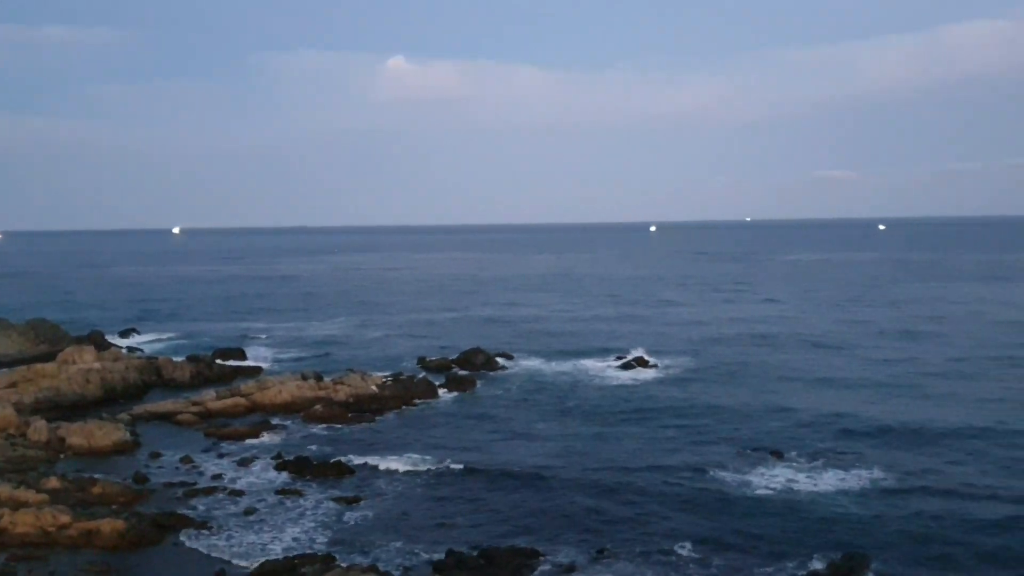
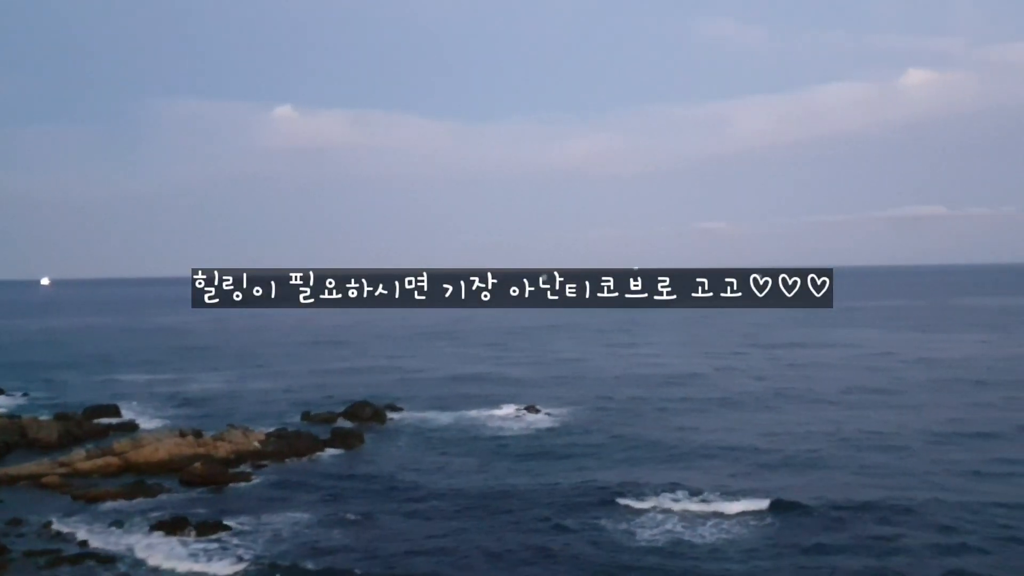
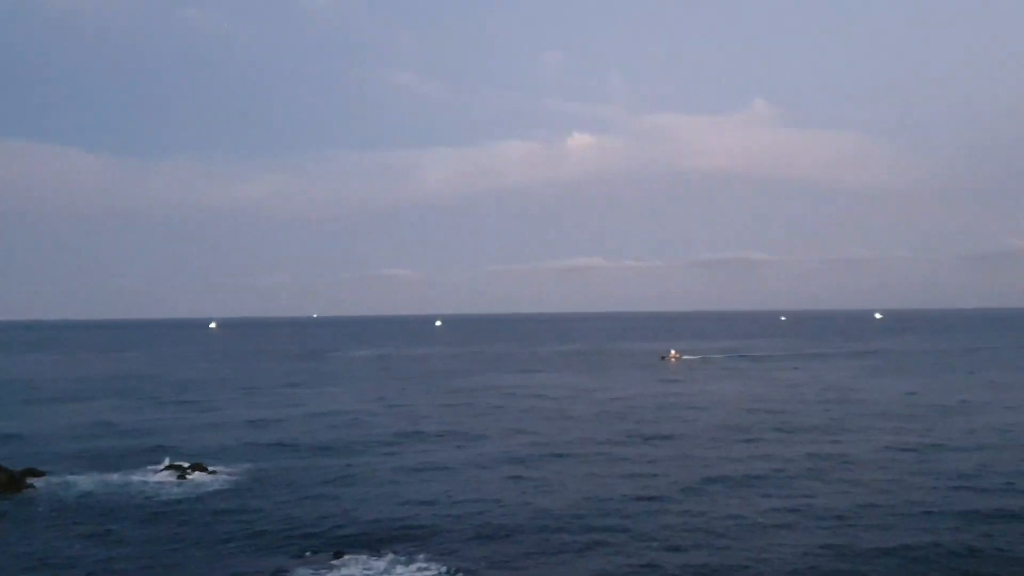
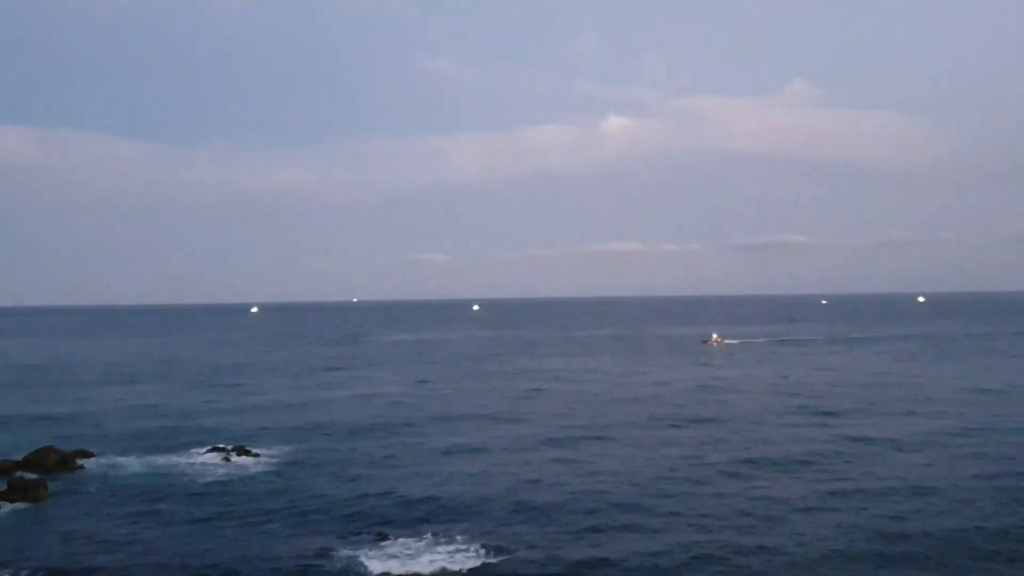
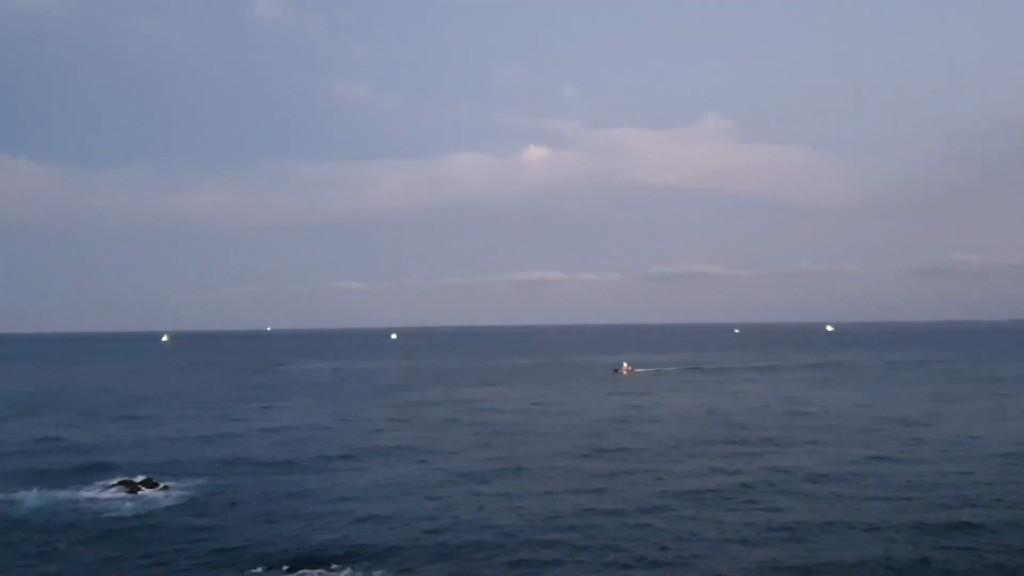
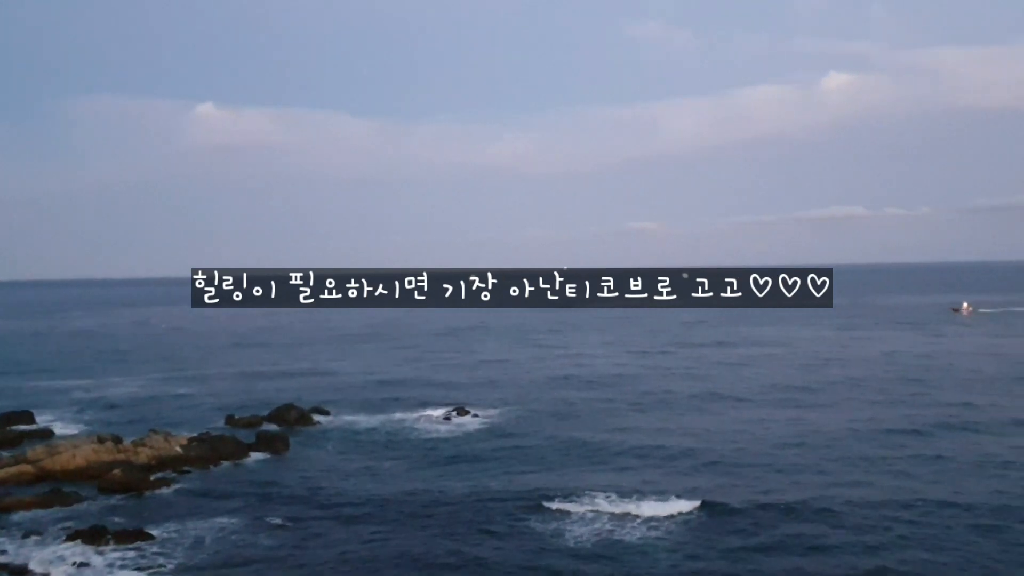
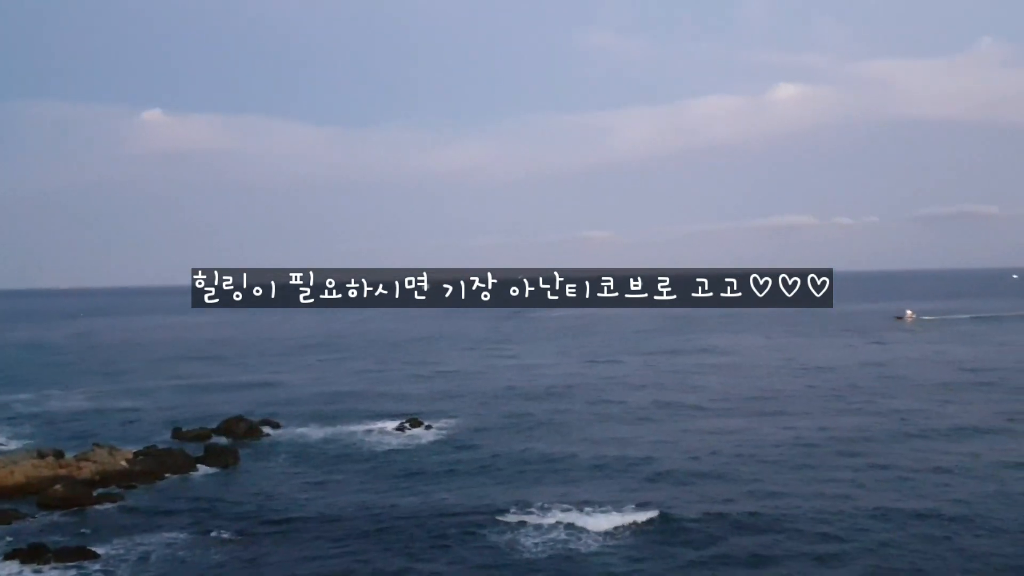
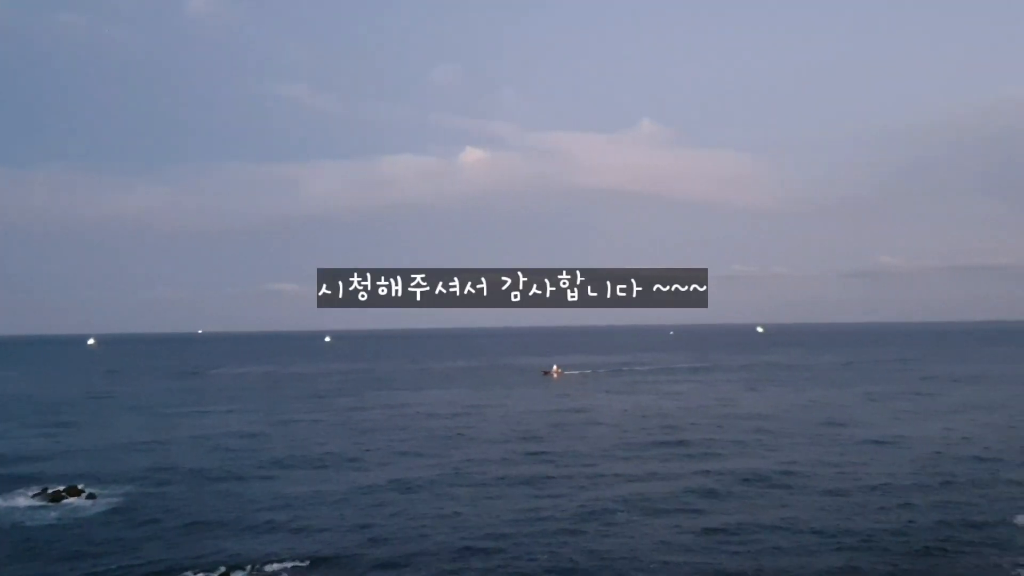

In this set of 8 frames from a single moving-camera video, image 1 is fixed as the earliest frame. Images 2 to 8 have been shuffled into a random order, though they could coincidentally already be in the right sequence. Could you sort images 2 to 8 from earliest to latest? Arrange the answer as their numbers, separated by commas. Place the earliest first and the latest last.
2, 6, 7, 4, 3, 5, 8
